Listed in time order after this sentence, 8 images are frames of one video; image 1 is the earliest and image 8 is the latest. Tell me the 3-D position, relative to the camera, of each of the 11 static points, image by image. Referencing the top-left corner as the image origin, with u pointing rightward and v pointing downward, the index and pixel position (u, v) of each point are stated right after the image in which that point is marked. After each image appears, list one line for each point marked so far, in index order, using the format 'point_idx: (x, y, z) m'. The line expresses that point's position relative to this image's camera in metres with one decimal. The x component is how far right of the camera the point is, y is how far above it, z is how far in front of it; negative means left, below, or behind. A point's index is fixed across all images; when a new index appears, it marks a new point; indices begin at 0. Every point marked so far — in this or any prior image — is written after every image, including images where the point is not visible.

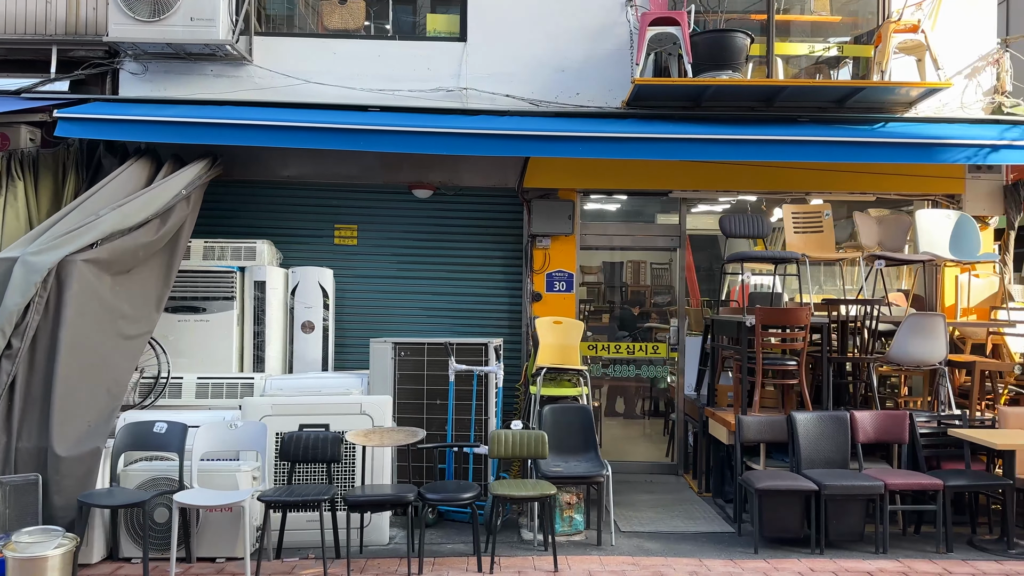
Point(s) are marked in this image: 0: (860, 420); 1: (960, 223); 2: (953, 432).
0: (+2.4, -0.9, +4.9) m
1: (+3.6, +0.5, +5.6) m
2: (+3.1, -1.0, +4.7) m
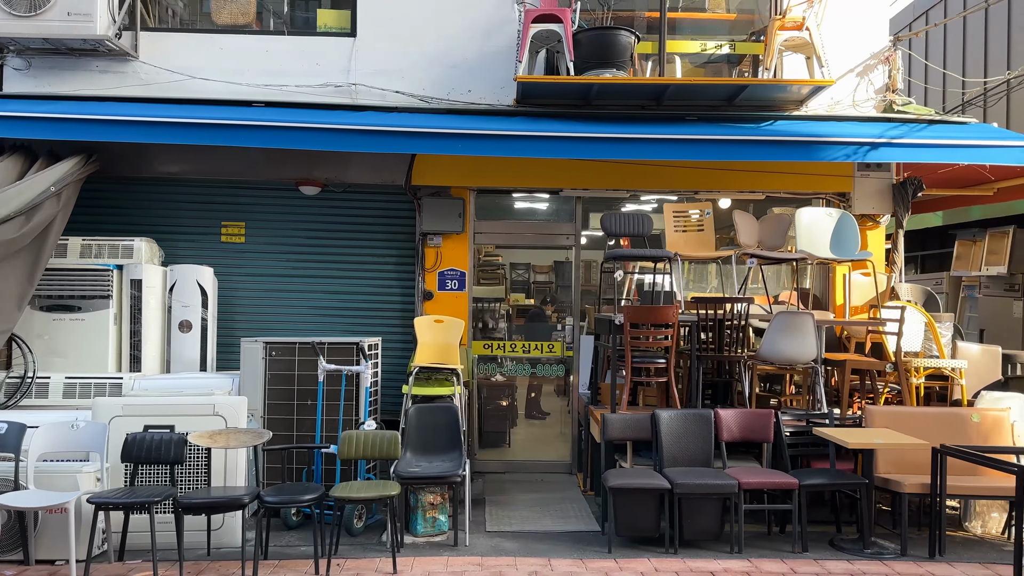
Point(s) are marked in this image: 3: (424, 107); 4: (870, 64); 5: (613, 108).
0: (+1.5, -0.9, +4.9) m
1: (+2.6, +0.5, +5.6) m
2: (+2.1, -1.0, +4.7) m
3: (-0.8, +1.6, +6.1) m
4: (+3.2, +2.0, +6.3) m
5: (+0.9, +1.6, +6.2) m
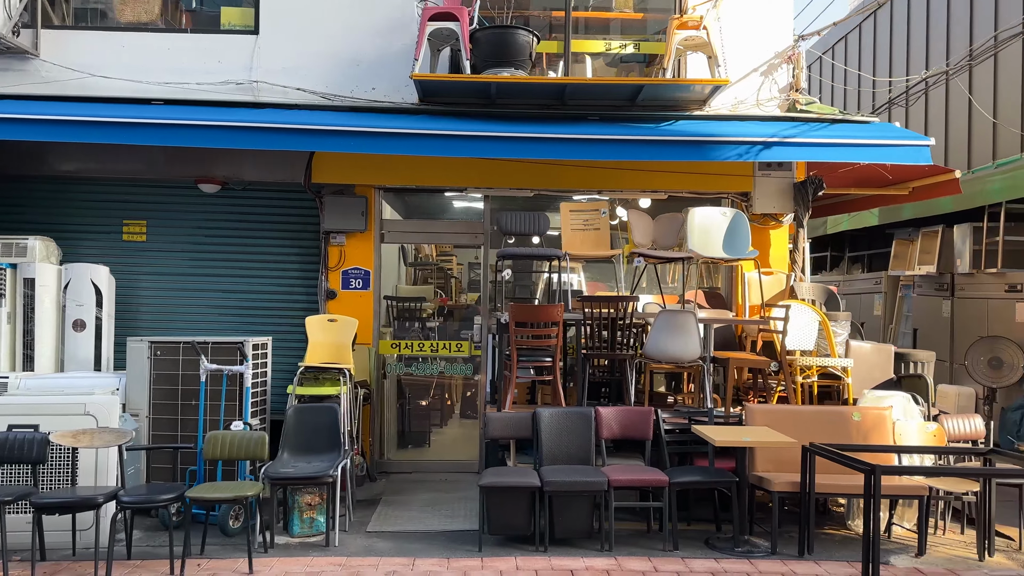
0: (+0.7, -0.9, +4.9) m
1: (+1.8, +0.5, +5.6) m
2: (+1.3, -1.0, +4.7) m
3: (-1.6, +1.6, +6.1) m
4: (+2.3, +2.0, +6.3) m
5: (+0.1, +1.6, +6.2) m
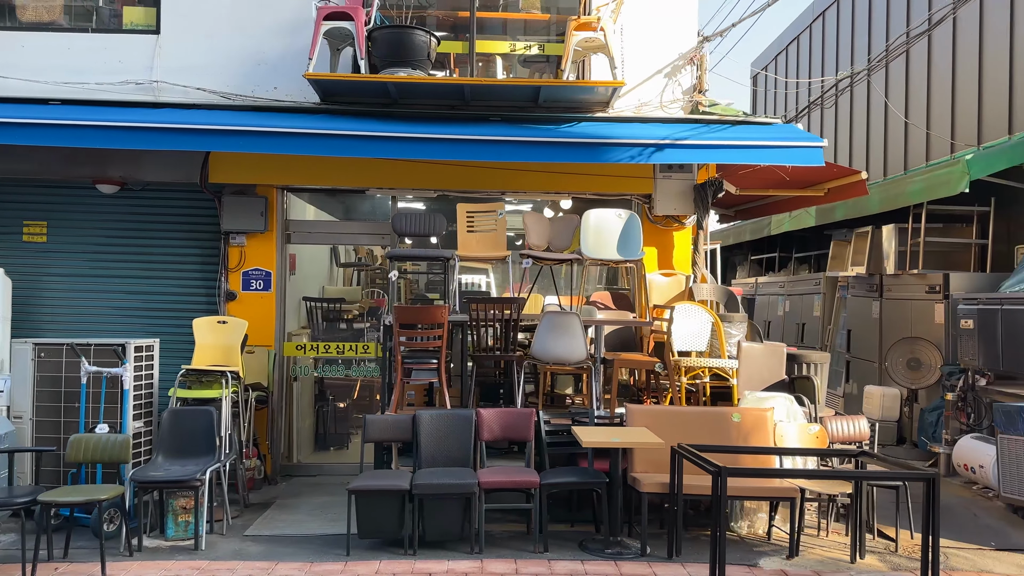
0: (-0.2, -0.9, +4.9) m
1: (+0.9, +0.5, +5.6) m
2: (+0.4, -1.0, +4.7) m
3: (-2.5, +1.6, +6.0) m
4: (+1.5, +2.0, +6.2) m
5: (-0.8, +1.6, +6.1) m
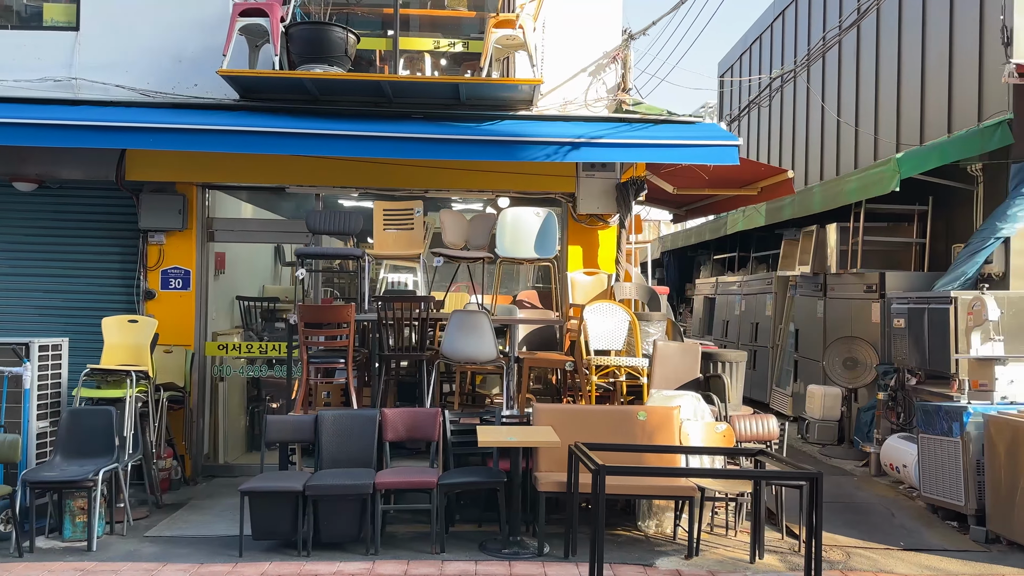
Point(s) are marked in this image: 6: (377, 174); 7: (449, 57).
0: (-0.9, -0.9, +4.8) m
1: (+0.3, +0.5, +5.6) m
2: (-0.2, -1.0, +4.6) m
3: (-3.1, +1.6, +6.0) m
4: (+0.8, +2.0, +6.2) m
5: (-1.5, +1.6, +6.1) m
6: (-1.2, +1.0, +6.0) m
7: (-0.6, +2.1, +6.3) m
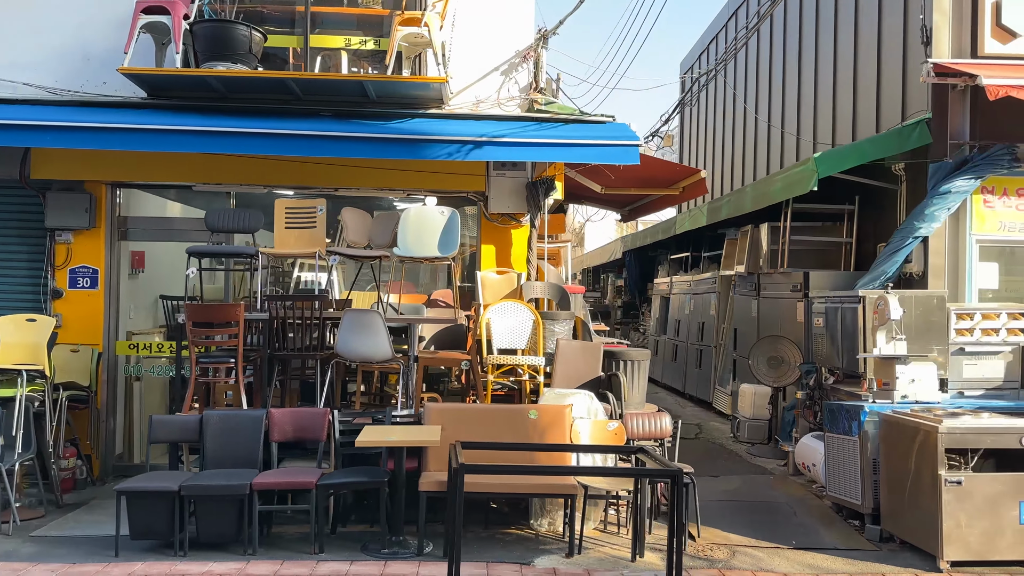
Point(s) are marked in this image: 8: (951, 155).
0: (-1.6, -0.9, +4.8) m
1: (-0.5, +0.5, +5.6) m
2: (-1.0, -1.0, +4.6) m
3: (-3.9, +1.6, +5.9) m
4: (0.0, +2.0, +6.2) m
5: (-2.2, +1.6, +6.1) m
6: (-1.9, +1.0, +6.0) m
7: (-1.3, +2.1, +6.3) m
8: (+4.2, +1.3, +6.7) m
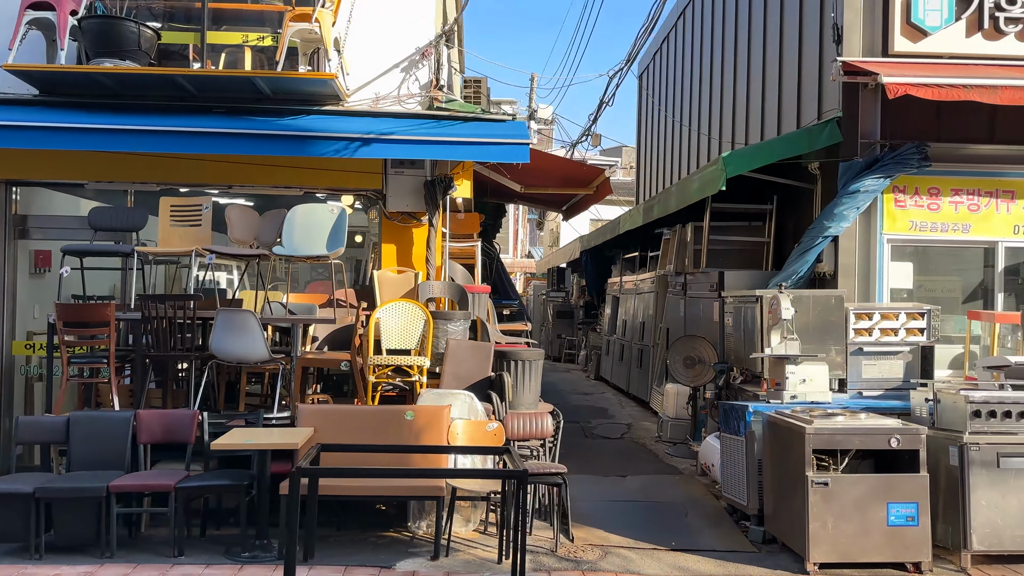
0: (-2.5, -0.9, +4.8) m
1: (-1.4, +0.5, +5.5) m
2: (-1.9, -0.9, +4.6) m
3: (-4.8, +1.6, +5.9) m
4: (-0.9, +2.0, +6.2) m
5: (-3.1, +1.6, +6.0) m
6: (-2.8, +1.0, +5.9) m
7: (-2.2, +2.1, +6.2) m
8: (+3.3, +1.3, +6.6) m
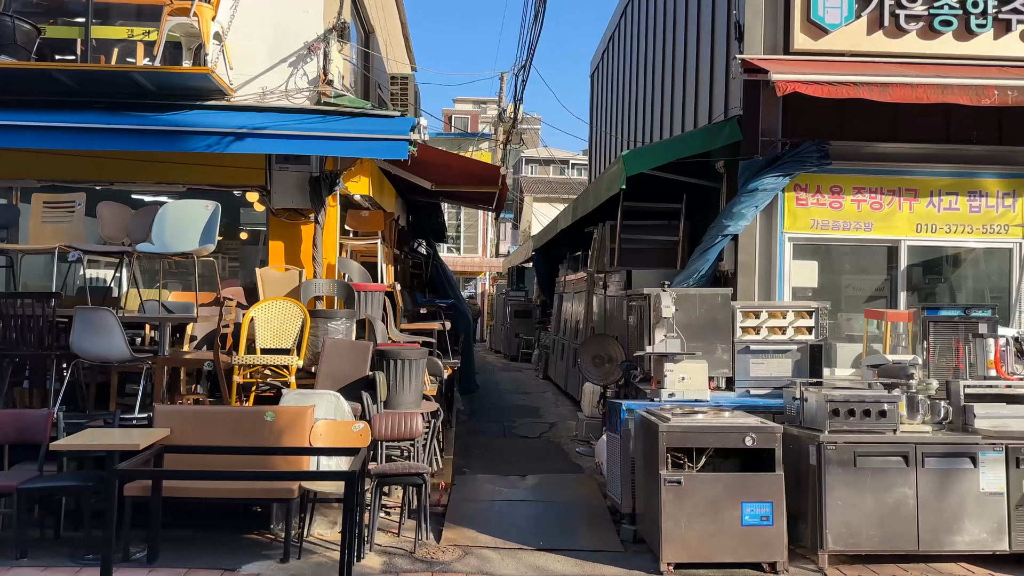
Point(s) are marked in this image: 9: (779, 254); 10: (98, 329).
0: (-3.4, -0.9, +4.7) m
1: (-2.3, +0.6, +5.4) m
2: (-2.8, -0.9, +4.5) m
3: (-5.7, +1.6, +5.8) m
4: (-1.8, +2.0, +6.1) m
5: (-4.1, +1.6, +5.9) m
6: (-3.8, +1.0, +5.9) m
7: (-3.2, +2.1, +6.2) m
8: (+2.4, +1.3, +6.6) m
9: (+2.6, +0.3, +6.7) m
10: (-2.9, -0.3, +4.9) m
